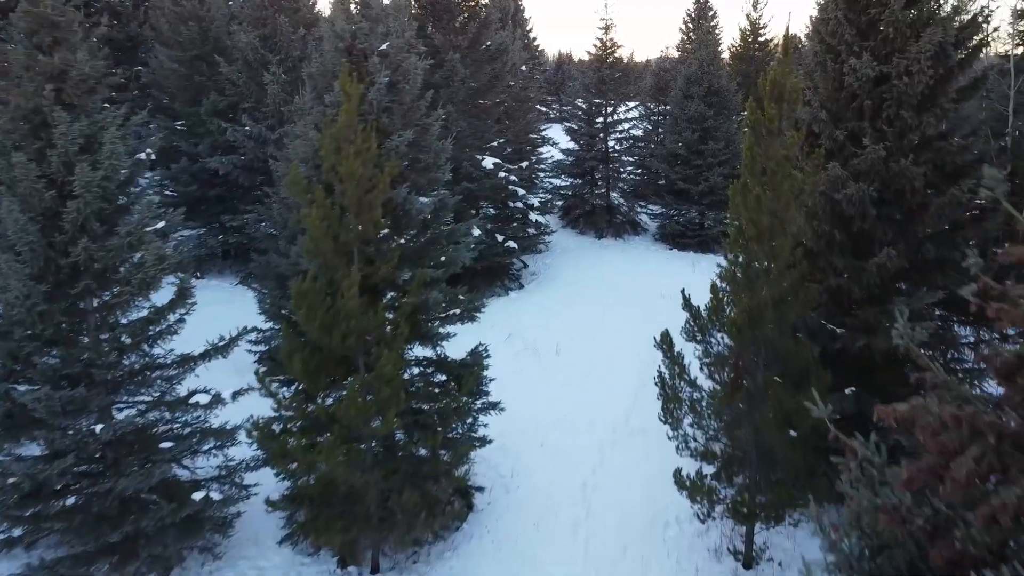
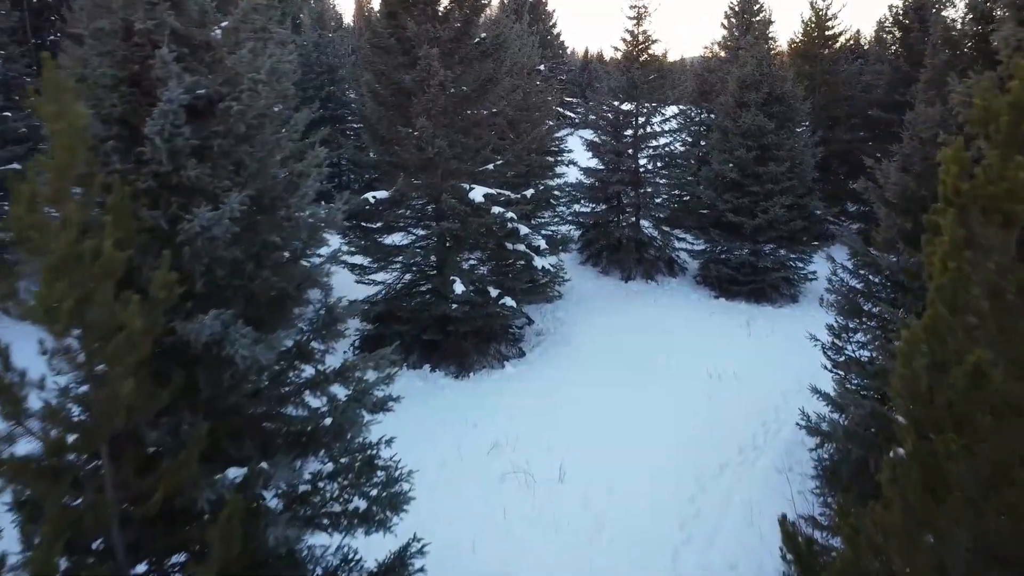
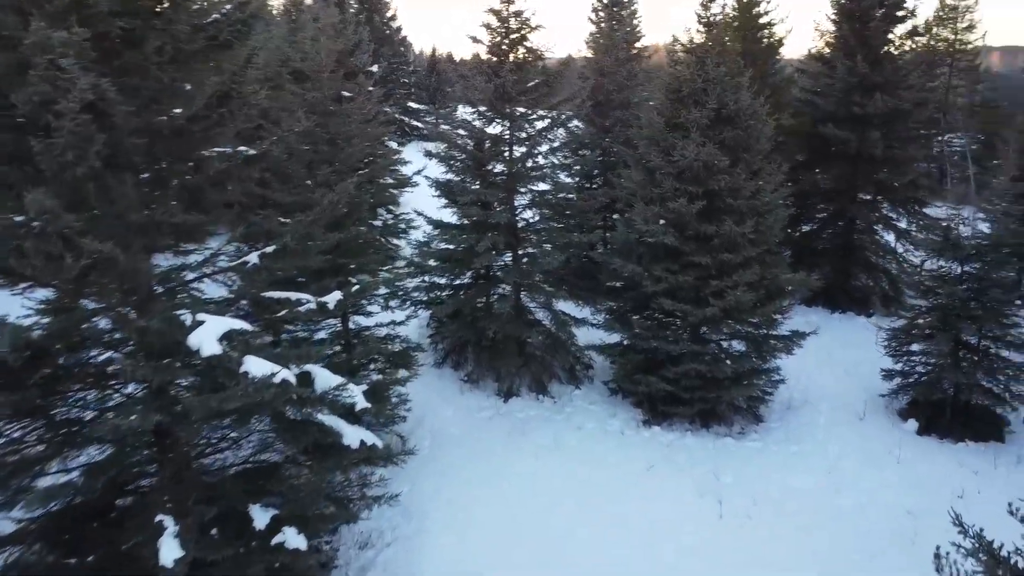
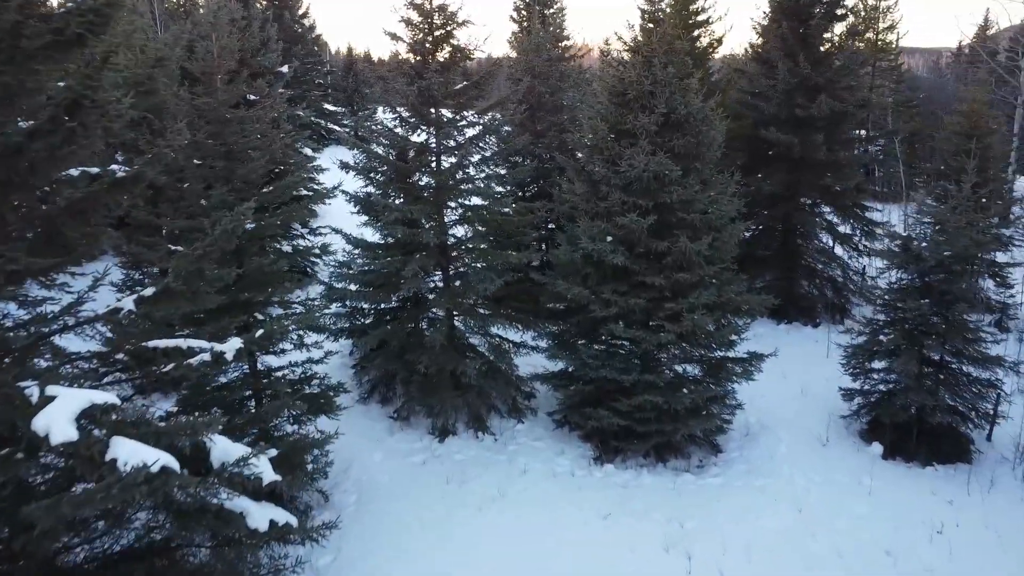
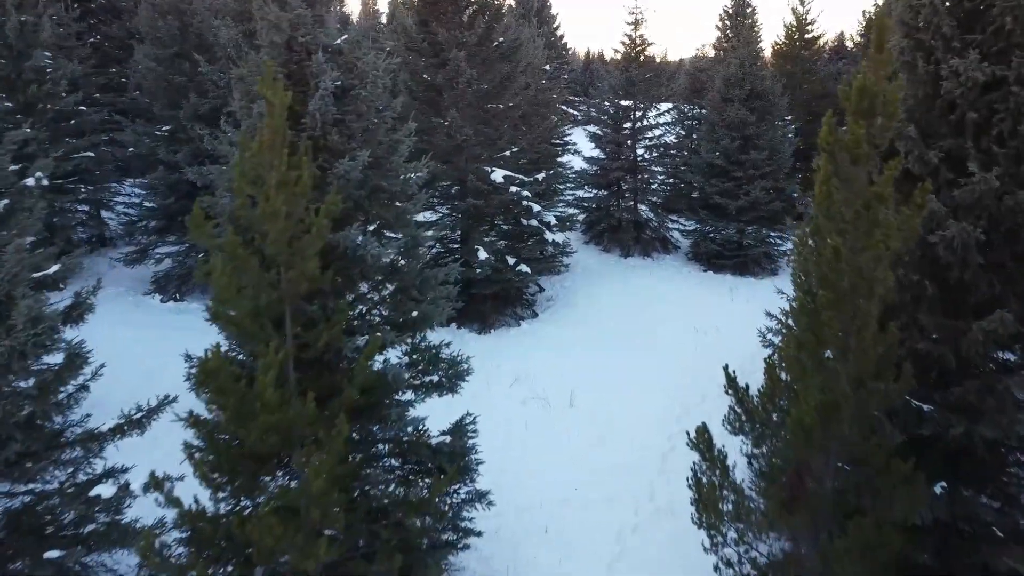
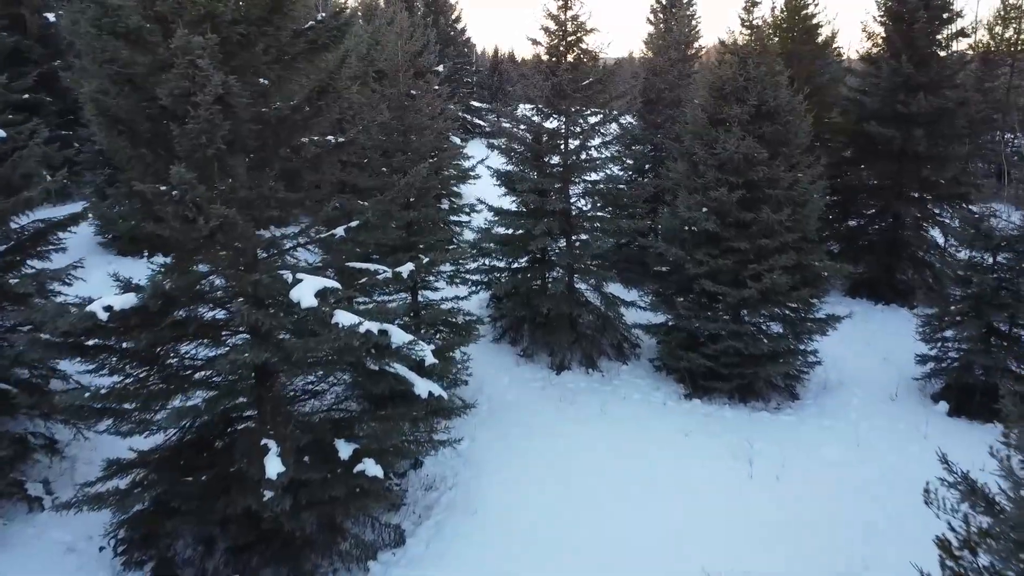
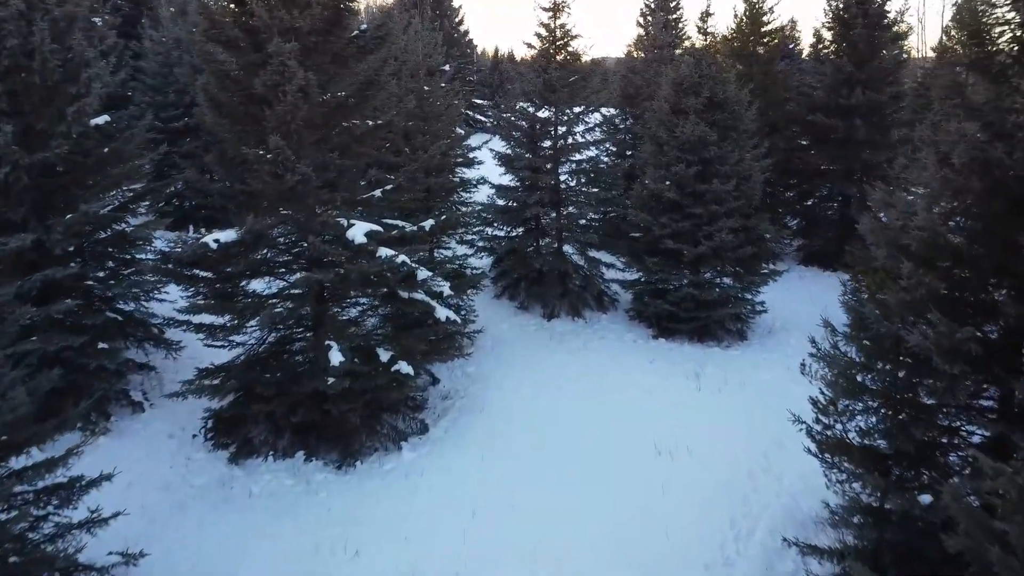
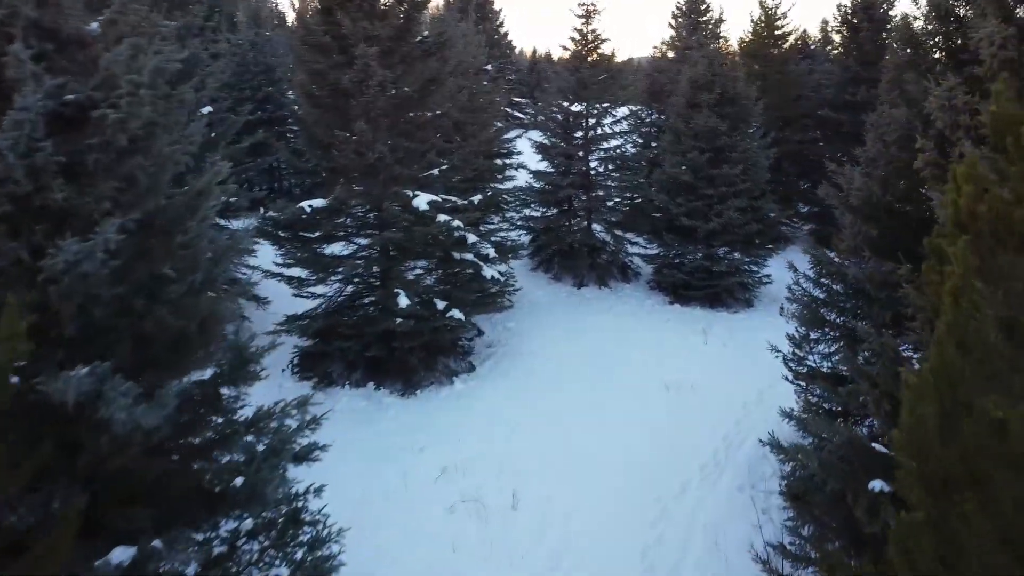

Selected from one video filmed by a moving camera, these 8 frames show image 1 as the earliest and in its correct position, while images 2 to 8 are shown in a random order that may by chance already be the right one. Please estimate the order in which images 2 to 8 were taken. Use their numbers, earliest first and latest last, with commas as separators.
5, 2, 8, 7, 6, 3, 4
